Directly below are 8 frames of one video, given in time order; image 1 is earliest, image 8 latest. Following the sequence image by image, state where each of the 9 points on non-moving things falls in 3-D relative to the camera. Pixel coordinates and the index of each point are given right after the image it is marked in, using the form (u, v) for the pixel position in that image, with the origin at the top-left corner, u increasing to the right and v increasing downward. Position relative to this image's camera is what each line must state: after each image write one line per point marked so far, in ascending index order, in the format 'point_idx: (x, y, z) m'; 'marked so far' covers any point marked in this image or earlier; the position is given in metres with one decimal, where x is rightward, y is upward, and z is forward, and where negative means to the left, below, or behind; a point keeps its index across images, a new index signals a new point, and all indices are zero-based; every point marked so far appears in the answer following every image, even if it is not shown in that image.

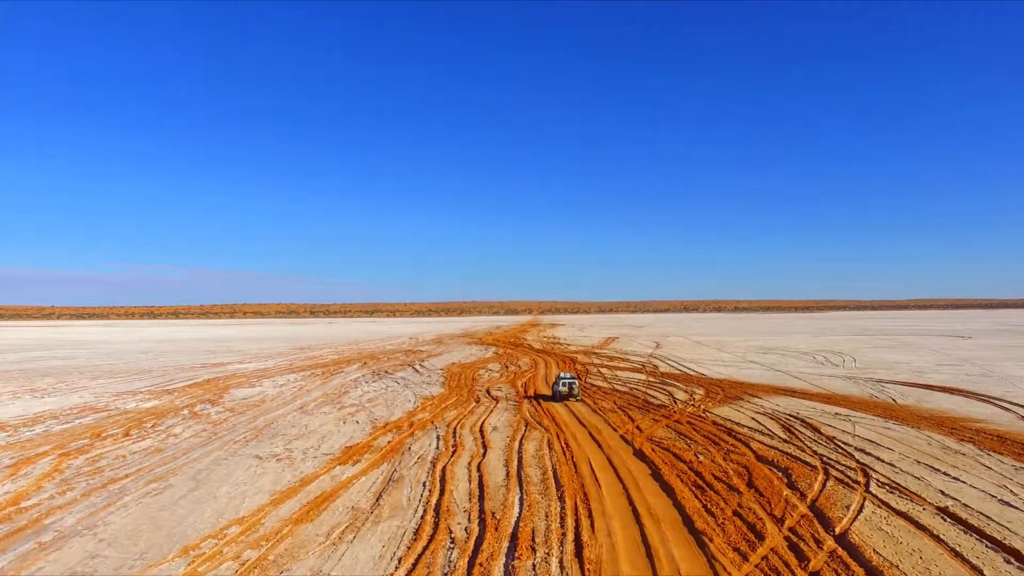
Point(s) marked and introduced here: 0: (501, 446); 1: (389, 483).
0: (-0.1, -2.2, +12.1) m
1: (-1.3, -2.1, +9.4) m
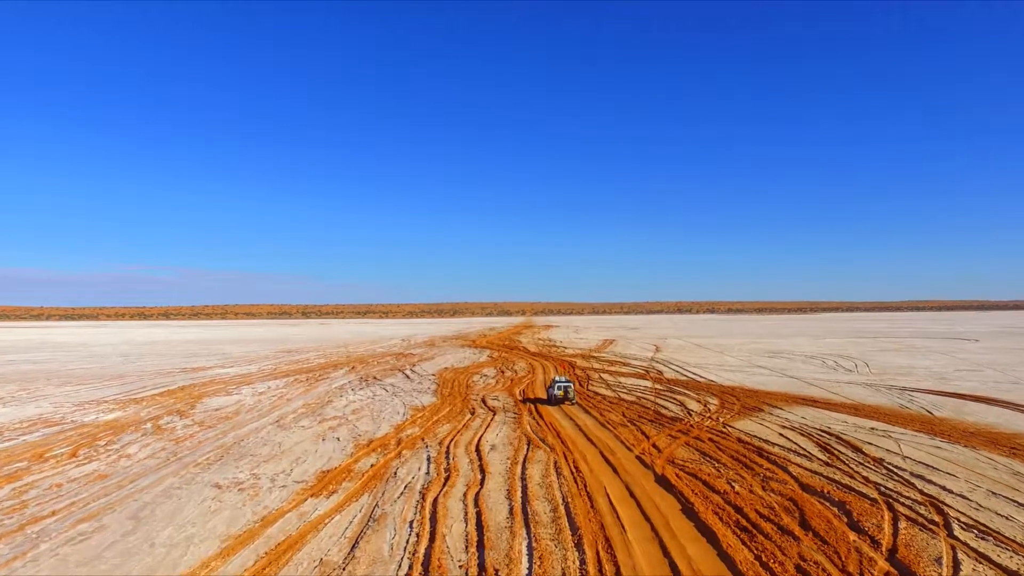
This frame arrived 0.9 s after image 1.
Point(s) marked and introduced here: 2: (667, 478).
0: (-0.1, -2.2, +10.5) m
1: (-1.3, -2.1, +7.8) m
2: (+1.8, -2.2, +9.9) m
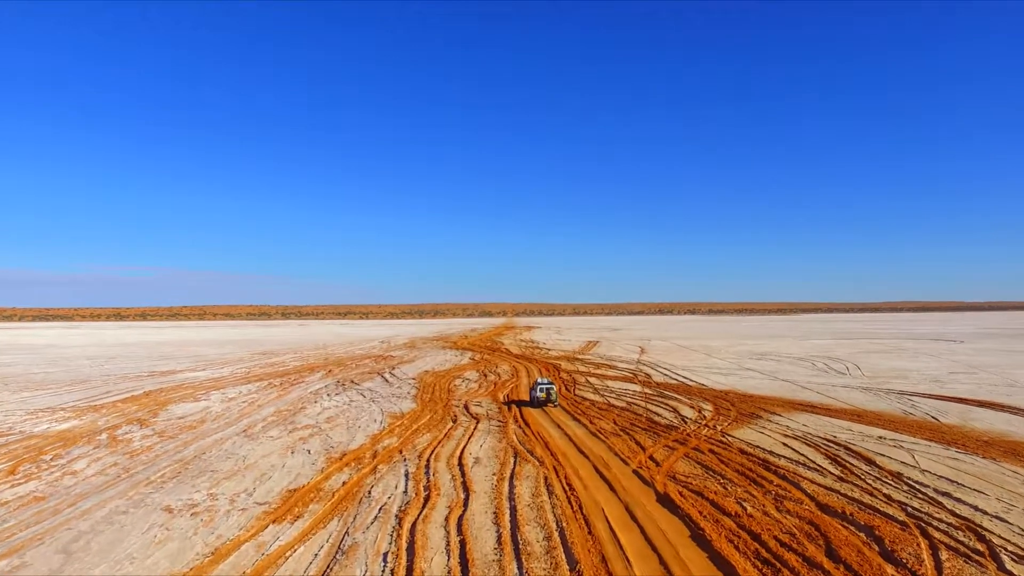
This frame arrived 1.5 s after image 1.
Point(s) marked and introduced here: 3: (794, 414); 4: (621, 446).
0: (-0.3, -2.2, +9.5) m
1: (-1.4, -2.1, +6.8) m
2: (+1.6, -2.2, +9.0) m
3: (+5.3, -2.4, +16.3) m
4: (+1.6, -2.3, +12.6) m
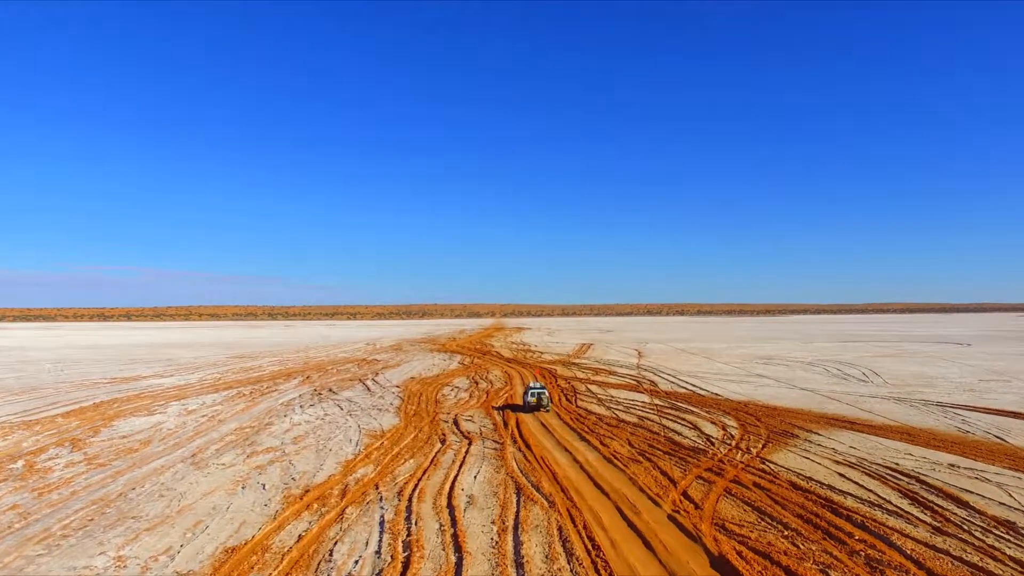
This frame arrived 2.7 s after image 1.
0: (-0.2, -2.2, +7.3) m
1: (-1.3, -2.1, +4.5) m
2: (+1.7, -2.2, +6.8) m
3: (+5.3, -2.4, +14.2) m
4: (+1.6, -2.3, +10.4) m
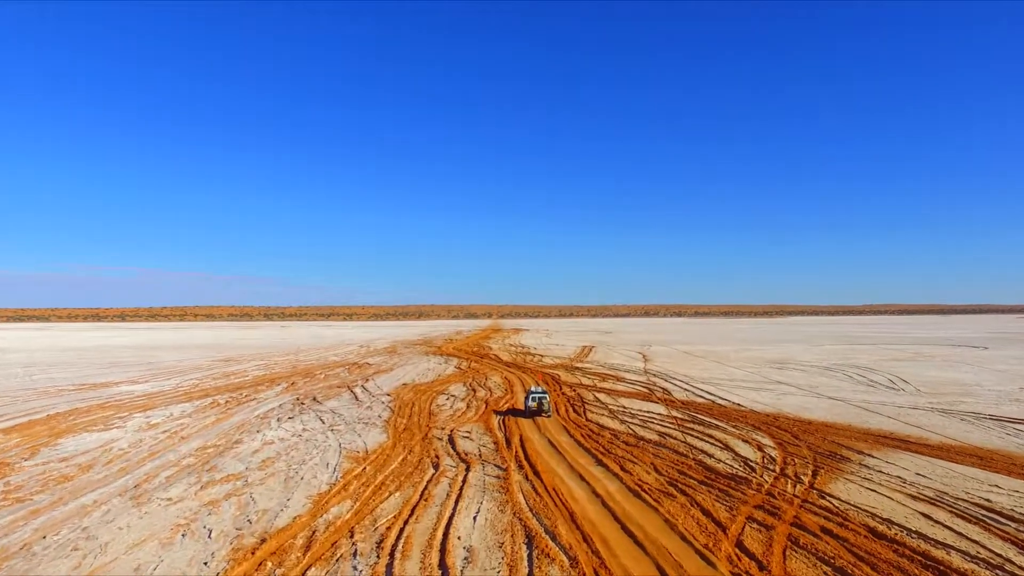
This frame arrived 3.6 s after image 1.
0: (-0.1, -2.2, +5.3) m
1: (-1.2, -2.0, +2.5) m
2: (+1.8, -2.1, +4.9) m
3: (+5.4, -2.4, +12.2) m
4: (+1.7, -2.3, +8.4) m
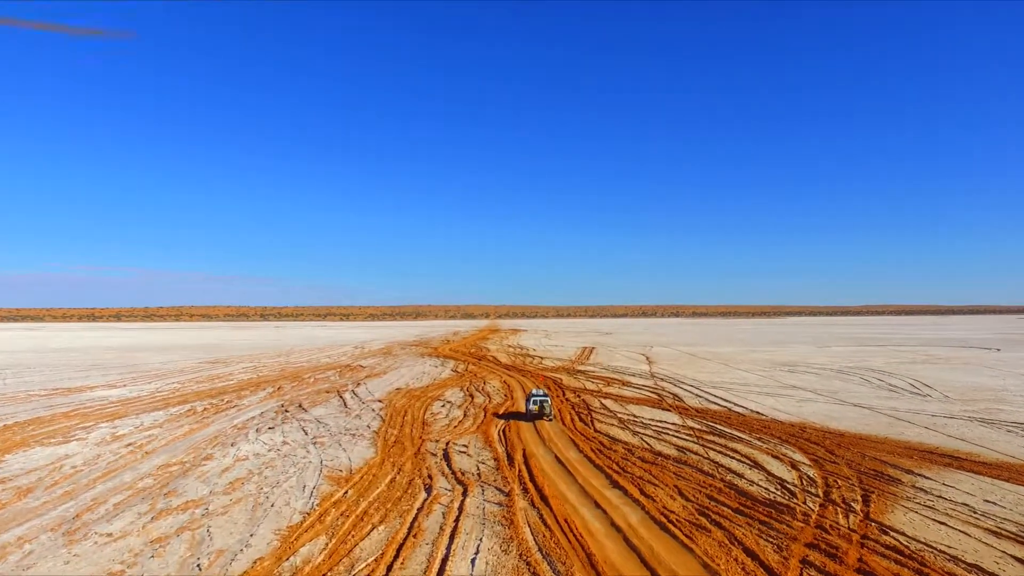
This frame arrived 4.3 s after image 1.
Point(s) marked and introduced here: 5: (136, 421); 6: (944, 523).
0: (-0.1, -2.1, +3.9) m
1: (-1.1, -2.0, +1.1) m
2: (+1.9, -2.1, +3.4) m
3: (+5.4, -2.3, +10.8) m
4: (+1.7, -2.2, +6.9) m
5: (-7.3, -2.6, +16.9) m
6: (+4.2, -2.3, +8.3) m
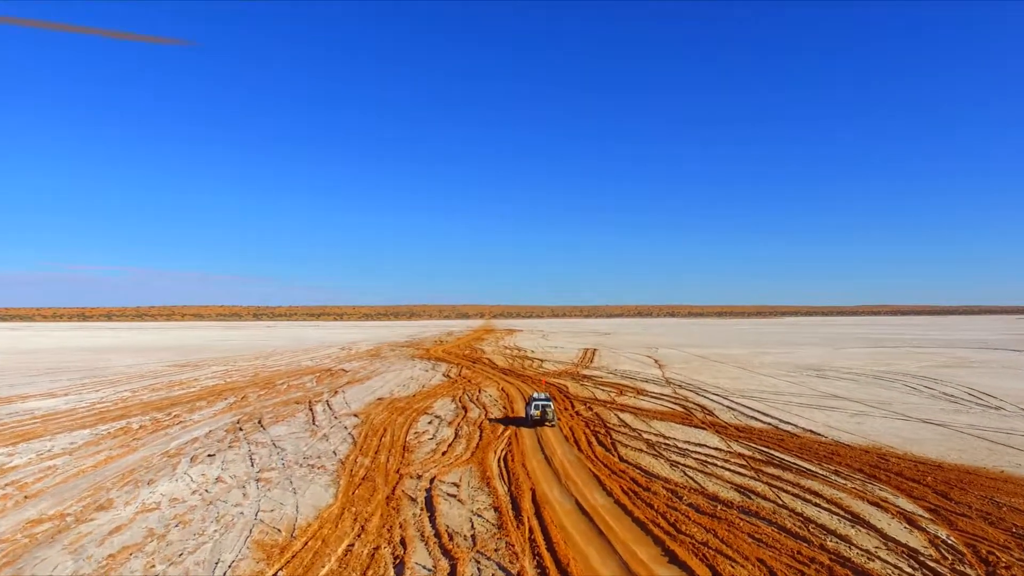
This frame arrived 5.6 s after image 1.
0: (+0.1, -2.0, +0.6) m
1: (-1.0, -1.9, -2.2) m
2: (+2.0, -2.0, +0.1) m
3: (+5.5, -2.2, +7.5) m
4: (+1.8, -2.1, +3.7) m
5: (-7.3, -2.5, +13.6) m
6: (+4.3, -2.1, +5.1) m
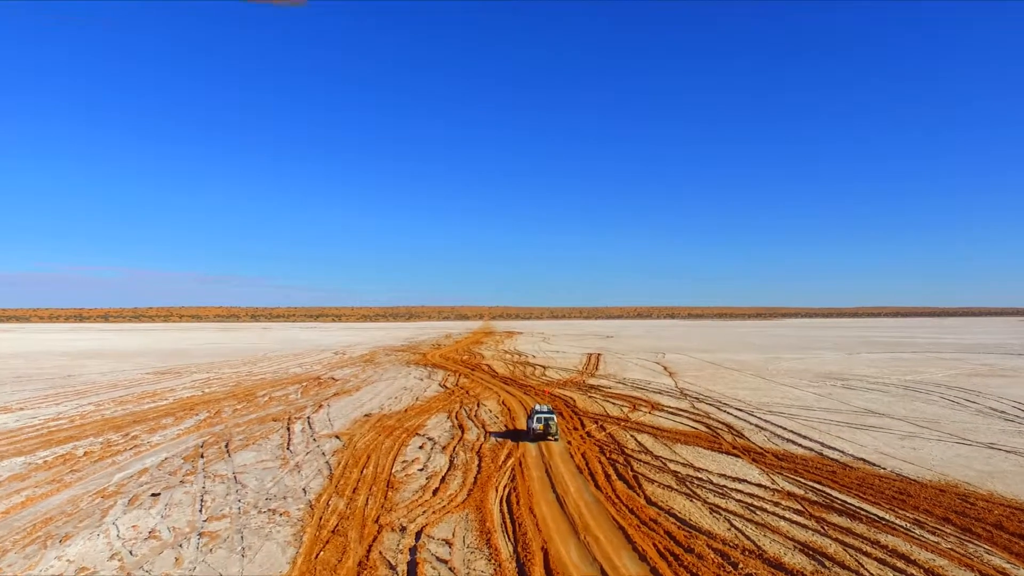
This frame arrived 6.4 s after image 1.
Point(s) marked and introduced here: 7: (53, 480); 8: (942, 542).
0: (+0.1, -2.1, -1.5) m
1: (-0.9, -1.9, -4.3) m
2: (+2.1, -2.0, -2.0) m
3: (+5.5, -2.3, +5.4) m
4: (+1.9, -2.2, +1.6) m
5: (-7.2, -2.5, +11.4) m
6: (+4.3, -2.2, +2.9) m
7: (-6.1, -2.6, +11.5) m
8: (+4.1, -2.4, +8.2) m
